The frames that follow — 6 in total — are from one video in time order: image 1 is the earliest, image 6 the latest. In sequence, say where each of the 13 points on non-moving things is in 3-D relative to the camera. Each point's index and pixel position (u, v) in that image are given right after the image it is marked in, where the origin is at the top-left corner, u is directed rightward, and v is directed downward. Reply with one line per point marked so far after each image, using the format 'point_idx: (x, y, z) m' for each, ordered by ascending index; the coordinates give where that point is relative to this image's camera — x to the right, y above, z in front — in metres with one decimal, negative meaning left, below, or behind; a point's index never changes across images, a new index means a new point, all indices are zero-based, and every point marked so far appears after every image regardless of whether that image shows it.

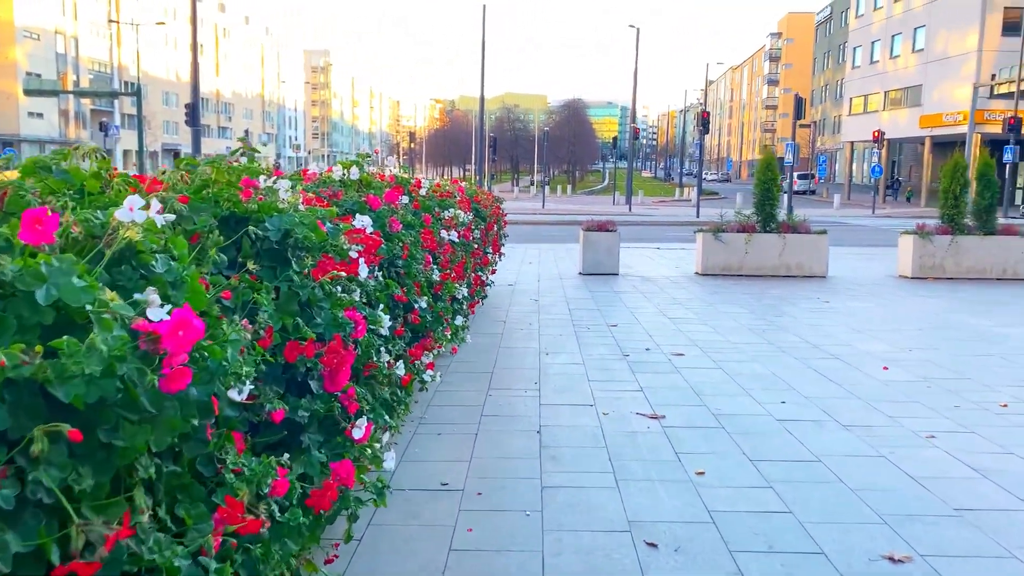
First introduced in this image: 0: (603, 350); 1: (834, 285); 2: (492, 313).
0: (+1.0, -0.7, +9.2) m
1: (+6.3, 0.0, +16.7) m
2: (-0.3, -0.3, +11.5) m
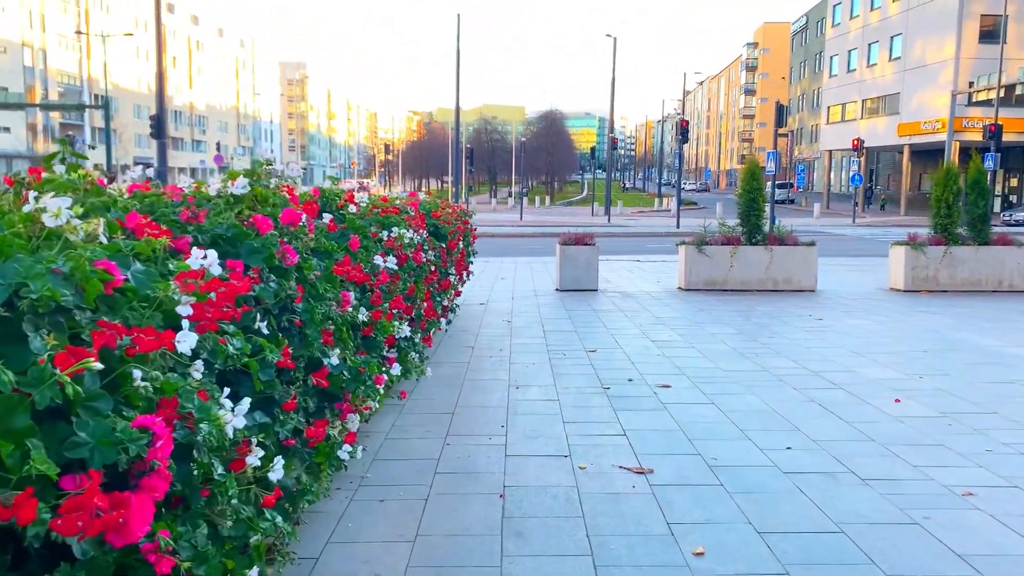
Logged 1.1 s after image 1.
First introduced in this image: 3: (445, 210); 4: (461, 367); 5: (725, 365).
0: (+0.7, -0.9, +8.2) m
1: (+5.8, -0.2, +15.8) m
2: (-0.6, -0.6, +10.5) m
3: (-0.8, +0.9, +9.5) m
4: (-0.5, -0.8, +8.7) m
5: (+2.3, -0.8, +8.9) m
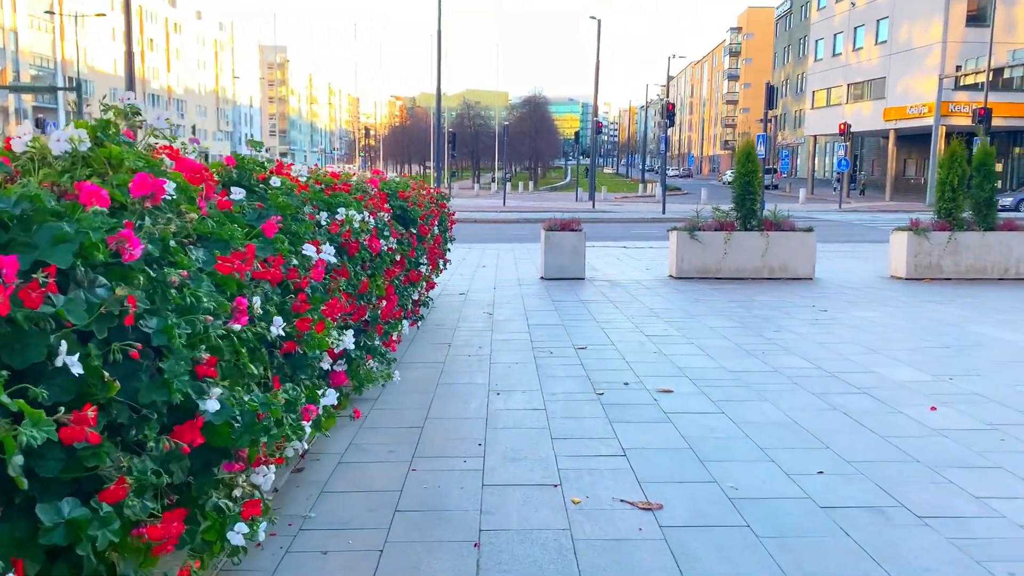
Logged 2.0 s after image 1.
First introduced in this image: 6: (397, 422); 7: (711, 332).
0: (+0.5, -0.8, +7.2) m
1: (+5.5, 0.0, +14.9) m
2: (-0.9, -0.5, +9.5) m
3: (-1.0, +1.0, +8.4) m
4: (-0.7, -0.7, +7.7) m
5: (+2.1, -0.7, +8.0) m
6: (-0.8, -0.9, +6.0) m
7: (+2.3, -0.5, +9.9) m
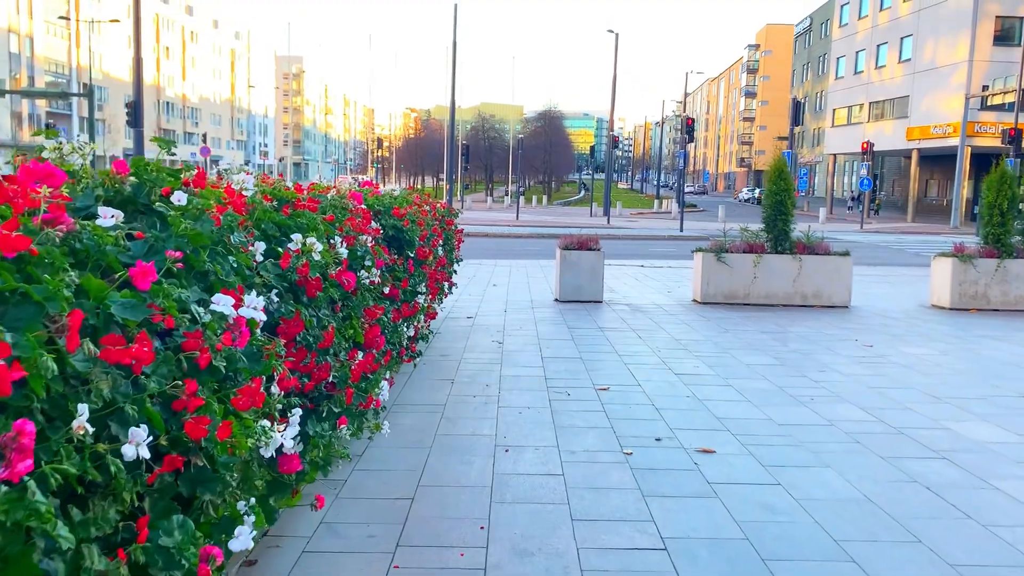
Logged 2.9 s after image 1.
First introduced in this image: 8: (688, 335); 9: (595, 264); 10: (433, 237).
0: (+0.6, -1.1, +6.1) m
1: (+5.7, -0.5, +13.7) m
2: (-0.8, -0.8, +8.4) m
3: (-0.8, +0.7, +7.4) m
4: (-0.6, -1.0, +6.6) m
5: (+2.2, -1.1, +6.8) m
6: (-0.8, -1.2, +4.9) m
7: (+2.5, -0.9, +8.8) m
8: (+2.3, -0.6, +11.2) m
9: (+1.4, +0.4, +14.4) m
10: (-0.7, +0.4, +7.1) m
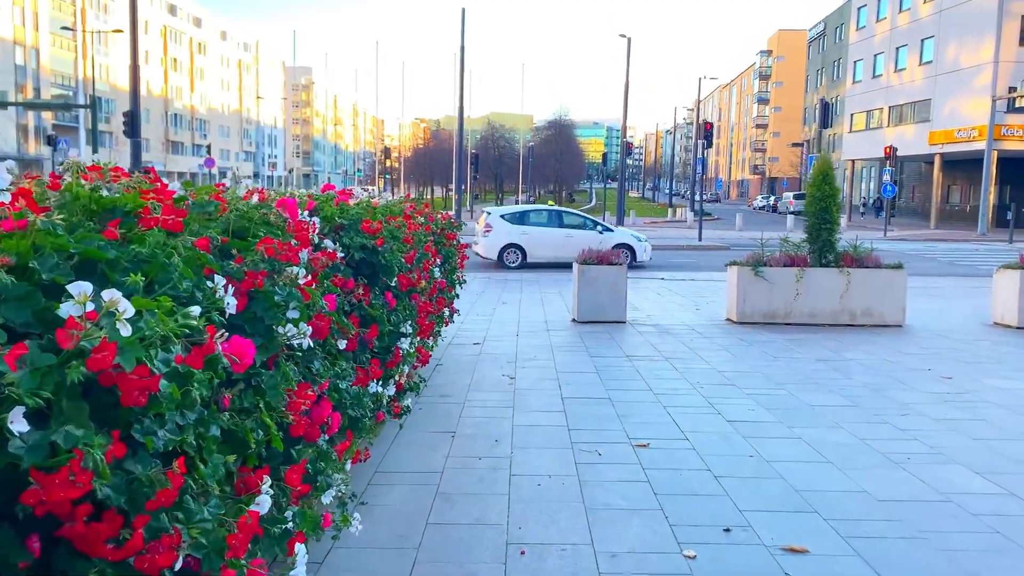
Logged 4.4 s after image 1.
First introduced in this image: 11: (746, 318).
0: (+0.7, -1.3, +4.5) m
1: (+5.9, -0.8, +12.1) m
2: (-0.6, -1.0, +6.8) m
3: (-0.7, +0.5, +5.8) m
4: (-0.5, -1.2, +5.1) m
5: (+2.3, -1.3, +5.2) m
6: (-0.7, -1.4, +3.3) m
7: (+2.6, -1.1, +7.2) m
8: (+2.5, -0.9, +9.6) m
9: (+1.6, +0.1, +12.8) m
10: (-0.6, +0.2, +5.6) m
11: (+3.7, -0.5, +13.4) m
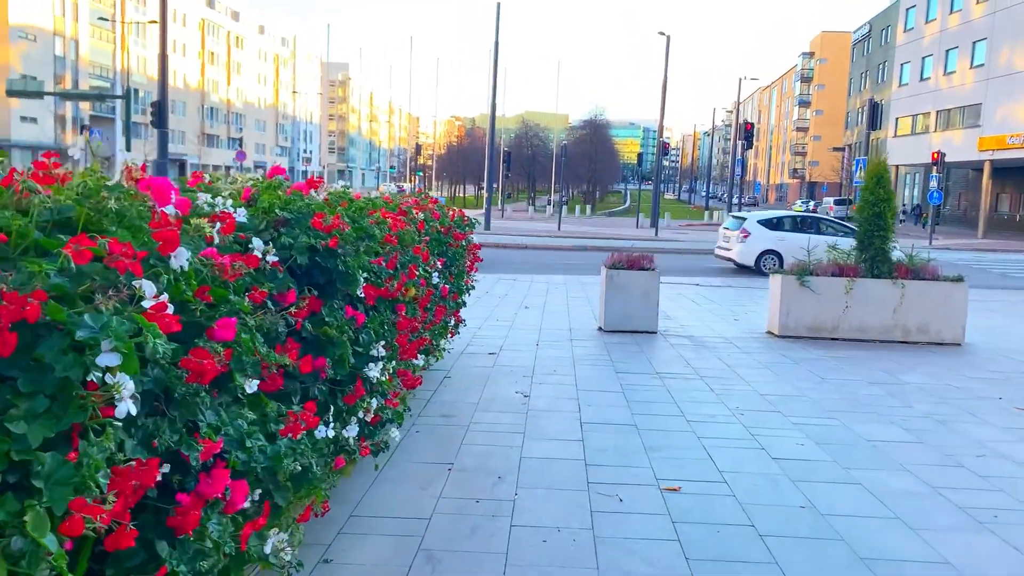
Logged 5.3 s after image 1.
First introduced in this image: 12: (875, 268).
0: (+0.6, -1.4, +3.6) m
1: (+6.2, -1.0, +10.9) m
2: (-0.6, -1.1, +5.9) m
3: (-0.7, +0.4, +4.9) m
4: (-0.5, -1.3, +4.2) m
5: (+2.3, -1.4, +4.2) m
6: (-0.8, -1.4, +2.4) m
7: (+2.7, -1.2, +6.1) m
8: (+2.6, -1.0, +8.6) m
9: (+1.9, 0.0, +11.8) m
10: (-0.5, +0.2, +4.7) m
11: (+4.1, -0.6, +12.4) m
12: (+5.3, +0.3, +12.2) m
